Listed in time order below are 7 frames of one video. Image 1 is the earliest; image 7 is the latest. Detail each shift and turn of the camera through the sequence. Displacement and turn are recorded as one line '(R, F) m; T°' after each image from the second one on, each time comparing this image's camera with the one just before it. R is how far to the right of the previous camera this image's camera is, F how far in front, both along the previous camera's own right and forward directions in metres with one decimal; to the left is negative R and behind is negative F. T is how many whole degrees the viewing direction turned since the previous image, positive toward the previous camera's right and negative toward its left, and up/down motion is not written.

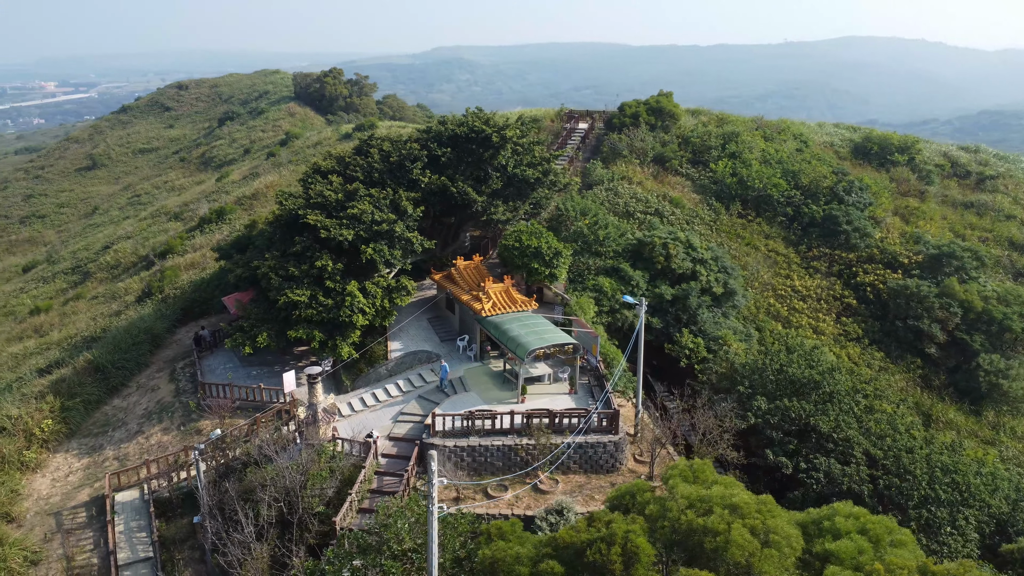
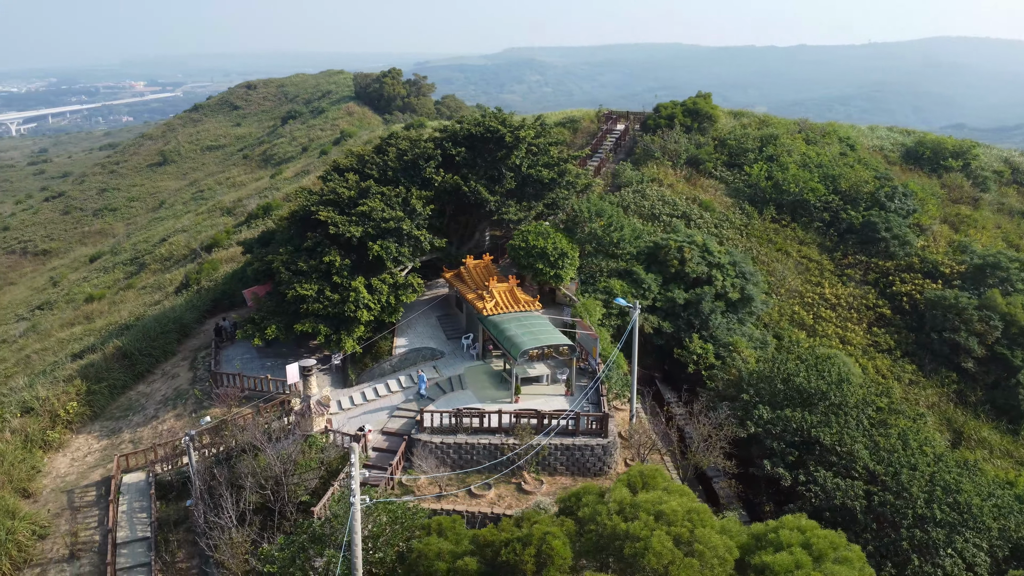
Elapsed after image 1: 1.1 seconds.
(+1.2, 0.0) m; -5°
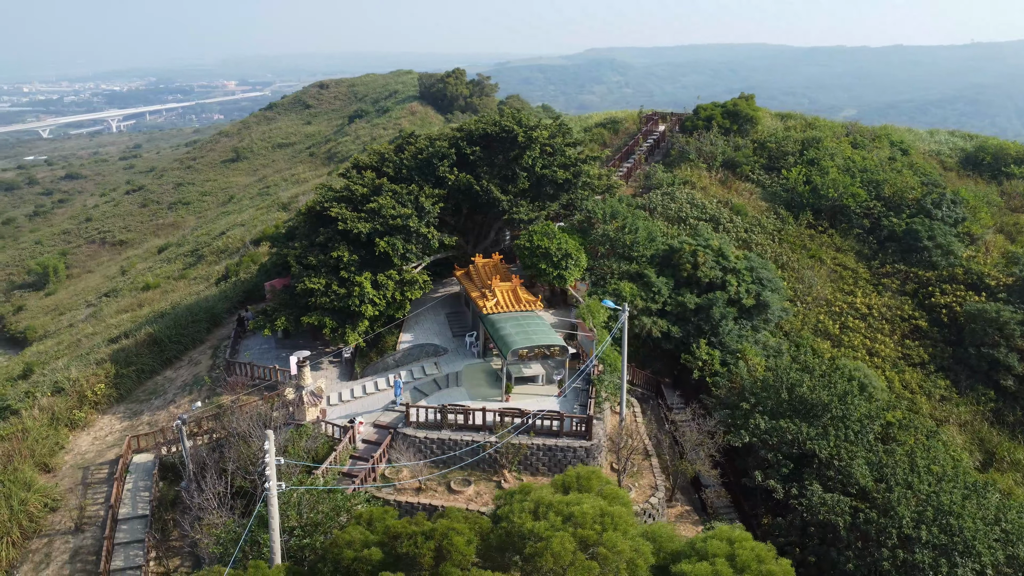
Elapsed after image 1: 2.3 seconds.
(+1.4, 0.0) m; -5°
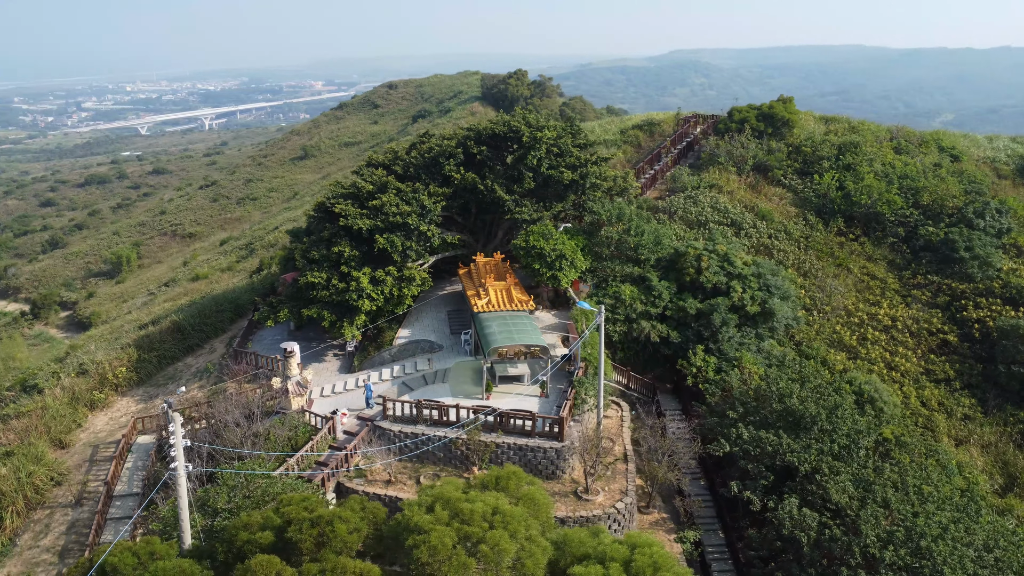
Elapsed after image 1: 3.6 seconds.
(+1.6, 0.0) m; -5°
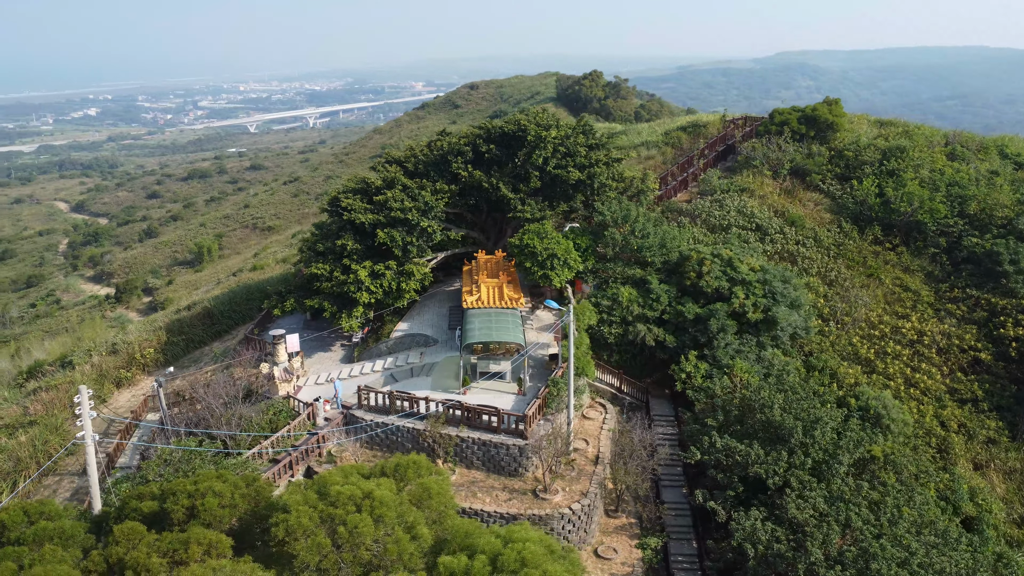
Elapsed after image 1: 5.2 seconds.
(+2.0, 0.0) m; -7°
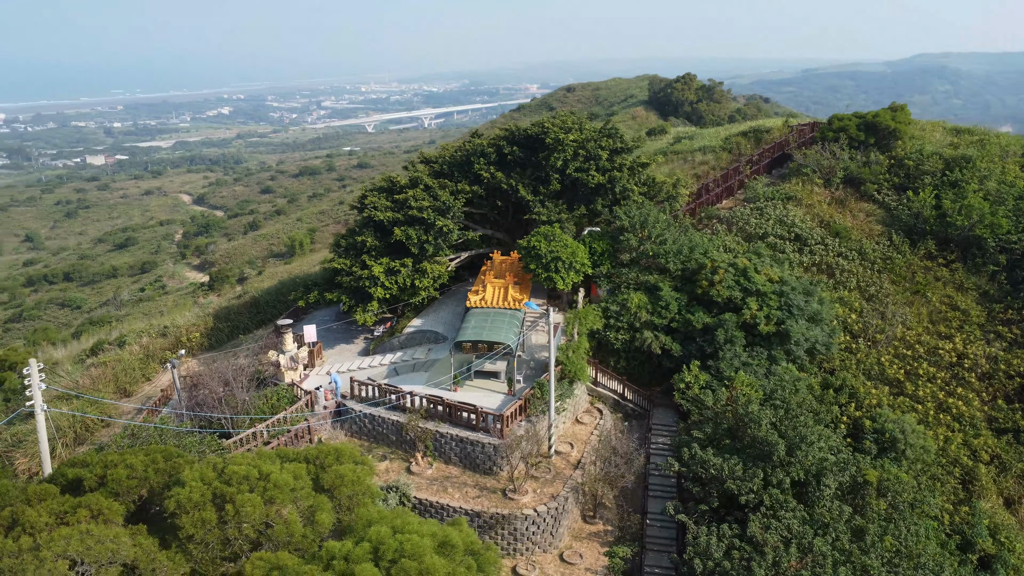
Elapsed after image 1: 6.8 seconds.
(+2.0, 0.0) m; -8°
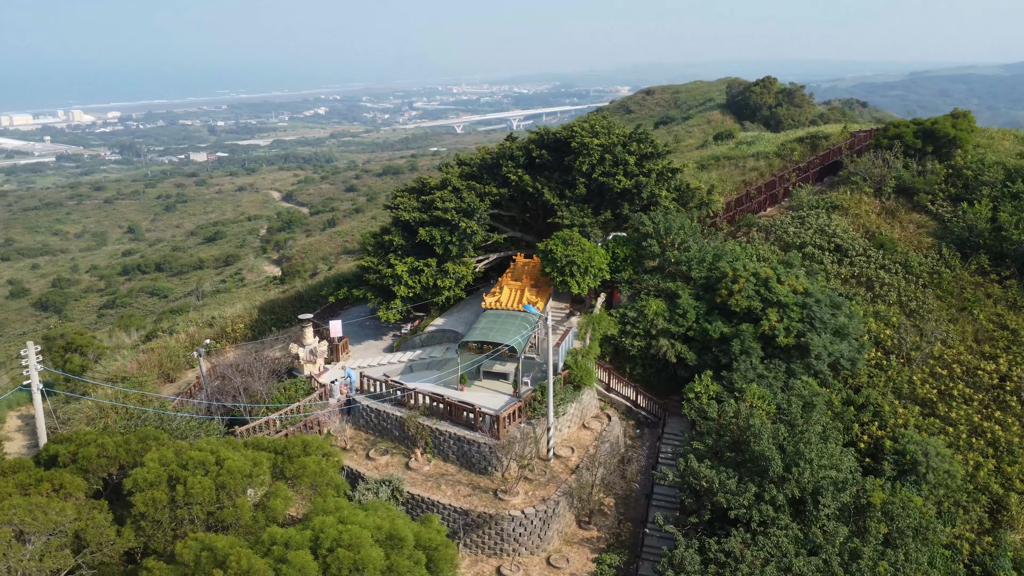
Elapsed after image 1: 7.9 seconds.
(+1.4, 0.0) m; -6°
